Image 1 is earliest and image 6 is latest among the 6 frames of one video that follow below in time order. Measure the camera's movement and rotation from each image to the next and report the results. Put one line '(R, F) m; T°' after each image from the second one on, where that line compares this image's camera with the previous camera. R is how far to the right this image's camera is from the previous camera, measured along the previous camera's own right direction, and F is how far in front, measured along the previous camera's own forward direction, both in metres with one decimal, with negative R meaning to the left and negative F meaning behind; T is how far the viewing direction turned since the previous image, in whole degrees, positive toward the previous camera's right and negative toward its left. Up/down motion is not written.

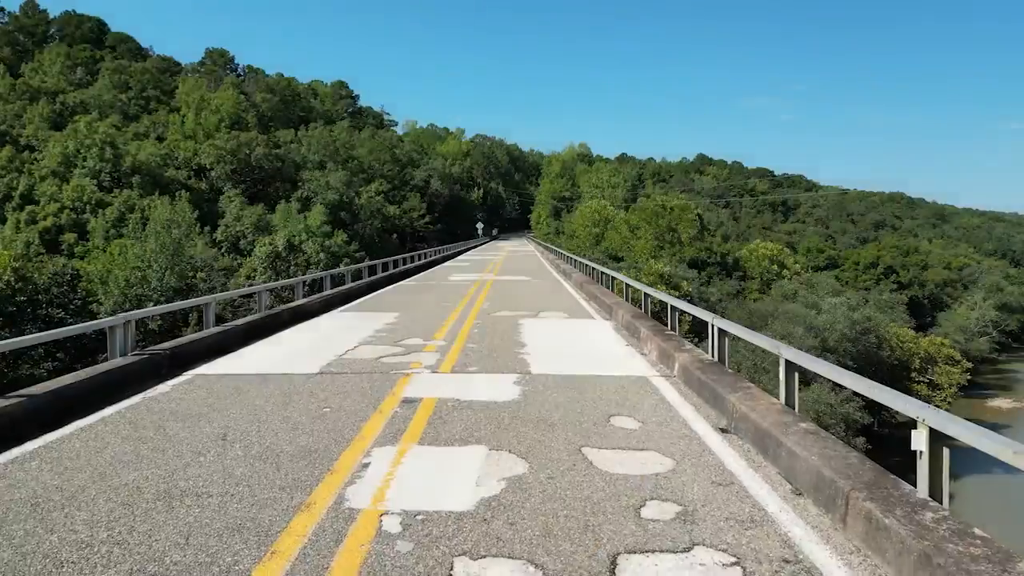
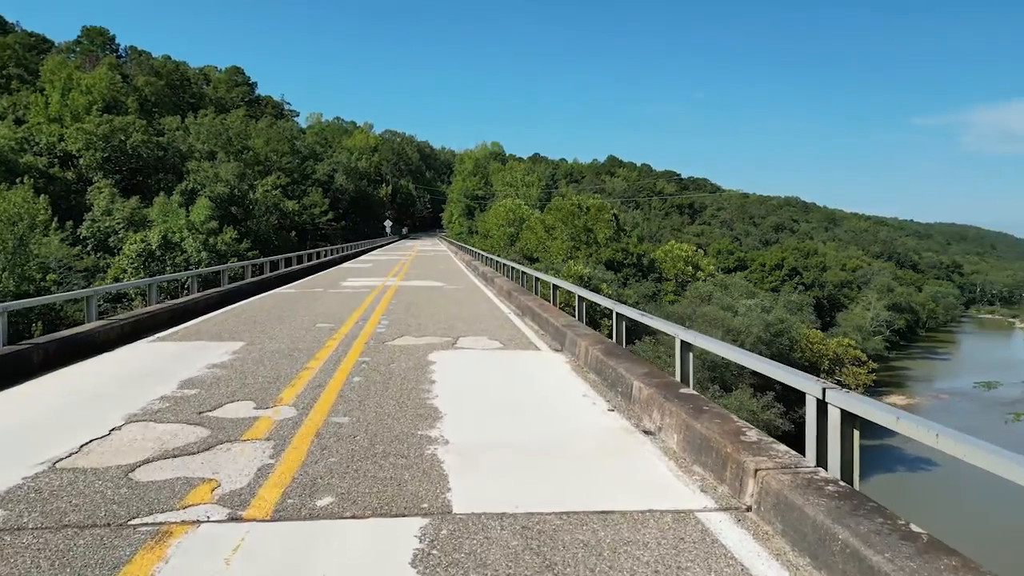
(+0.1, +4.9) m; +7°
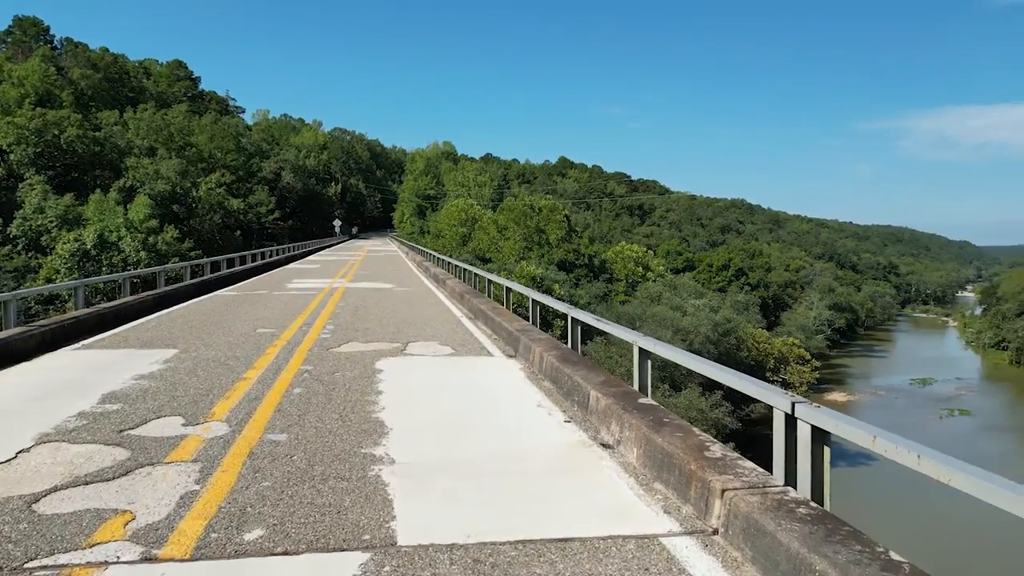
(0.0, +0.3) m; +4°
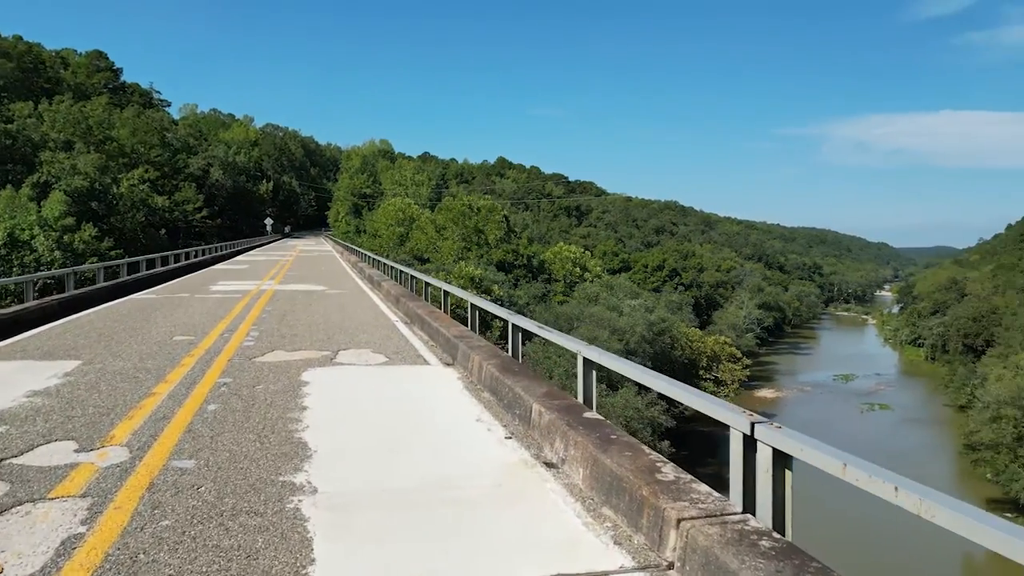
(0.0, +0.4) m; +5°
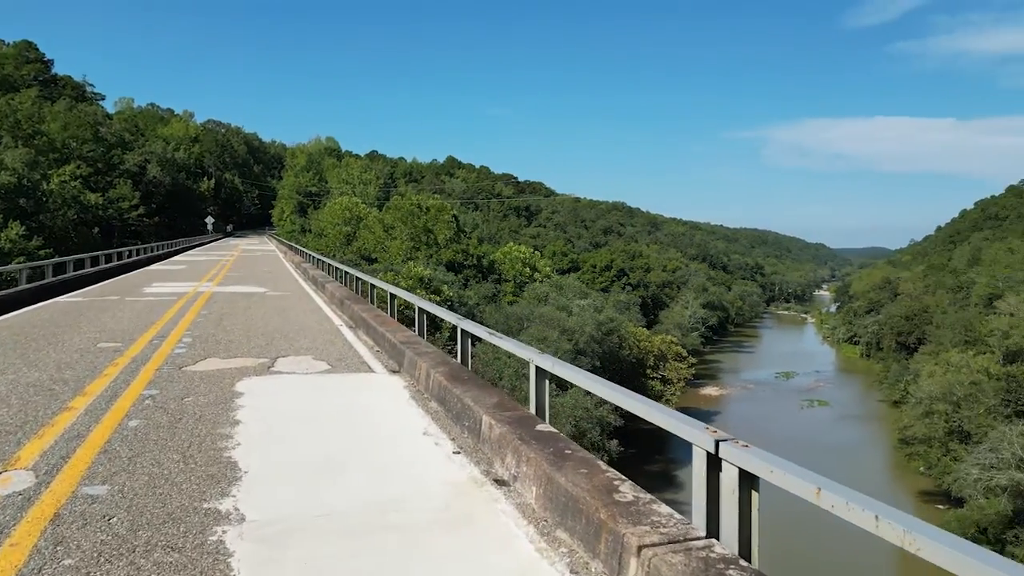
(0.0, +0.3) m; +4°
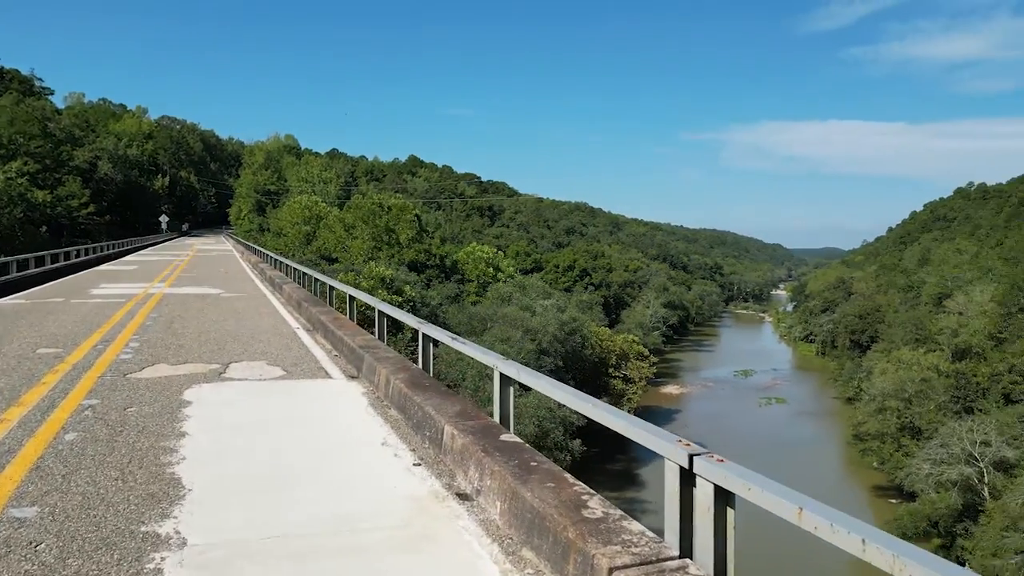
(0.0, +0.2) m; +3°
